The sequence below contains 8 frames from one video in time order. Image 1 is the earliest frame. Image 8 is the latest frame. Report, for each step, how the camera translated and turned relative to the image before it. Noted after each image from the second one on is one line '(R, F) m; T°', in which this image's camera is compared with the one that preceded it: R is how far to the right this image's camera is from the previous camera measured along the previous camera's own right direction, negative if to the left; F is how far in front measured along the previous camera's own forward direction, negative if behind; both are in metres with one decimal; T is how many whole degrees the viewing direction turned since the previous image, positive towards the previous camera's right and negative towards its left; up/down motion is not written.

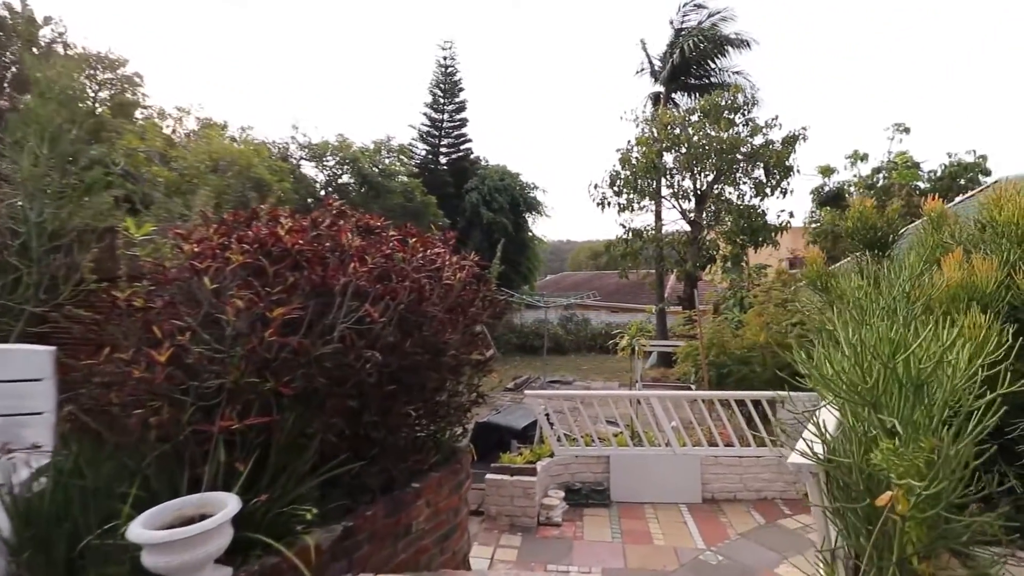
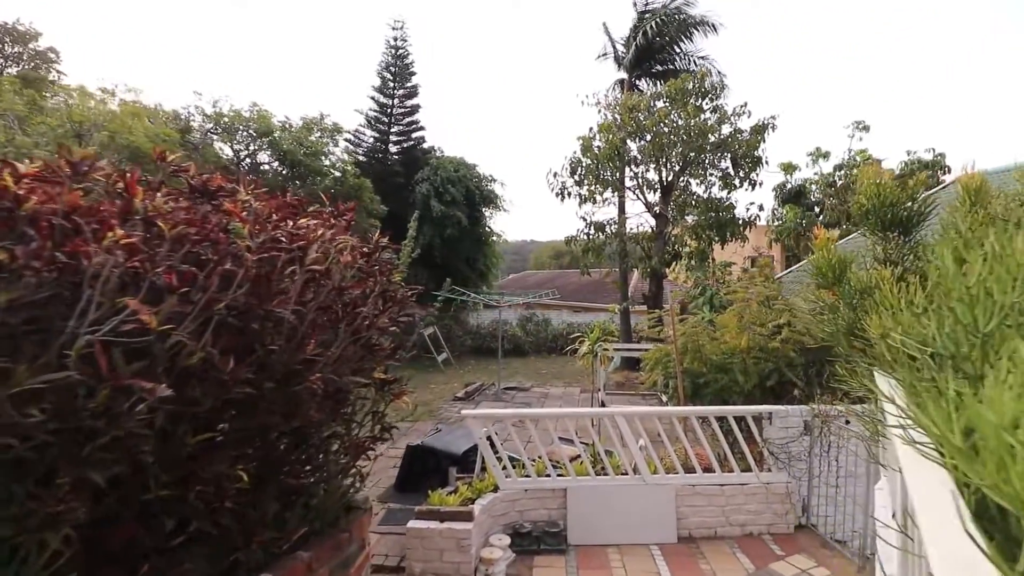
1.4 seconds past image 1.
(+0.2, +0.9) m; +4°
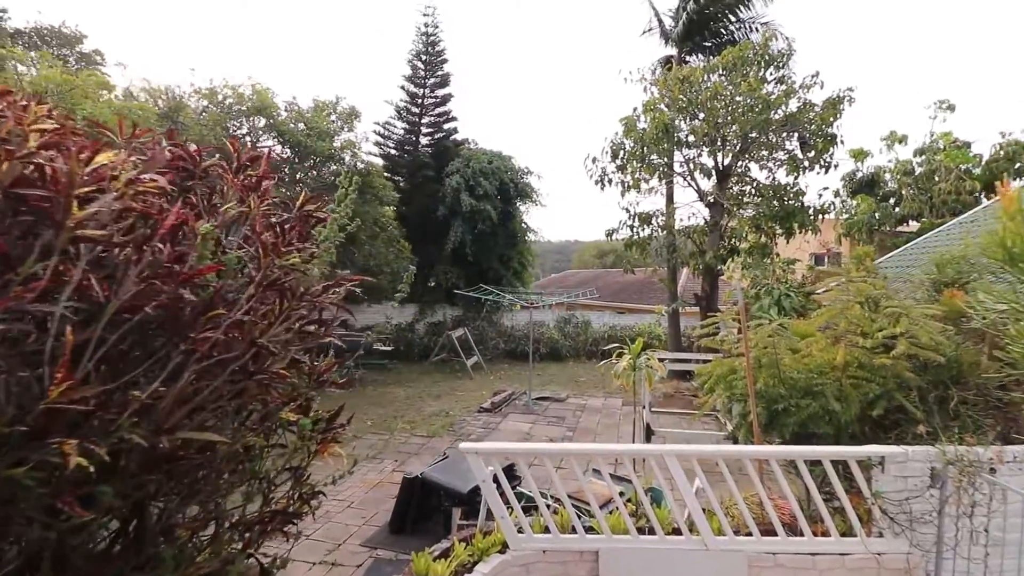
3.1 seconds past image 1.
(+0.2, +0.9) m; -5°
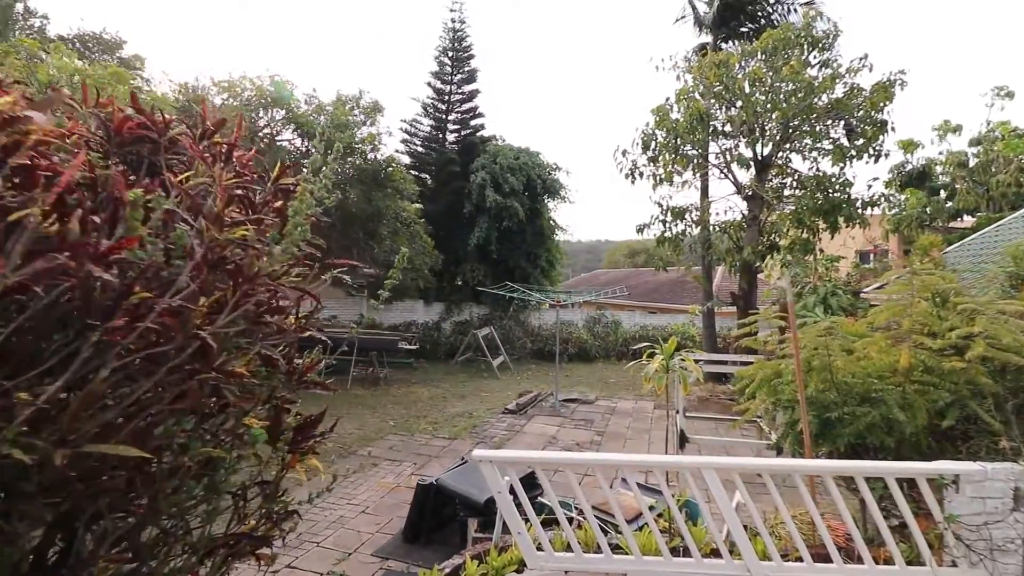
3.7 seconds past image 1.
(+0.1, +0.3) m; -3°
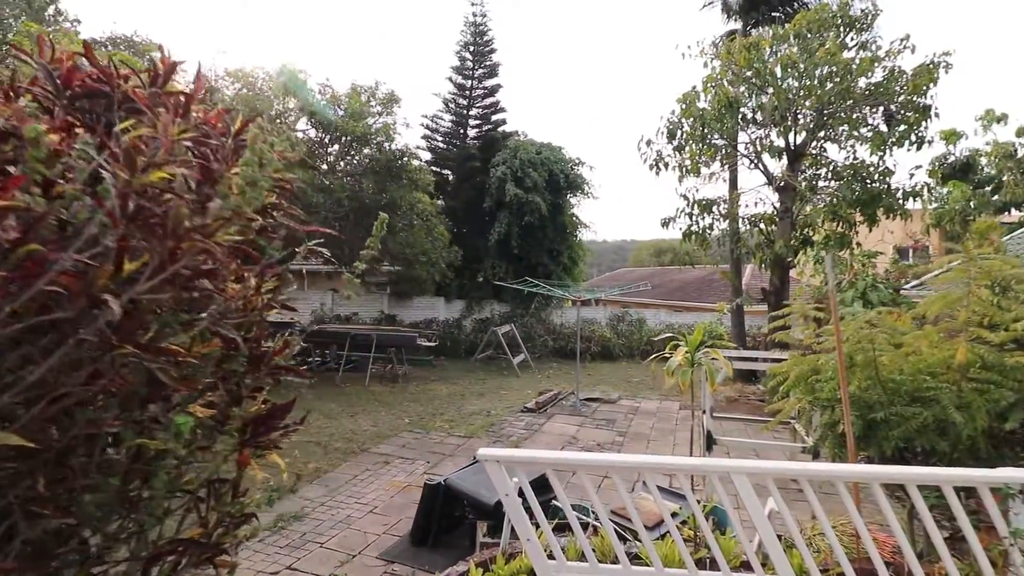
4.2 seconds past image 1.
(+0.1, +0.2) m; -3°
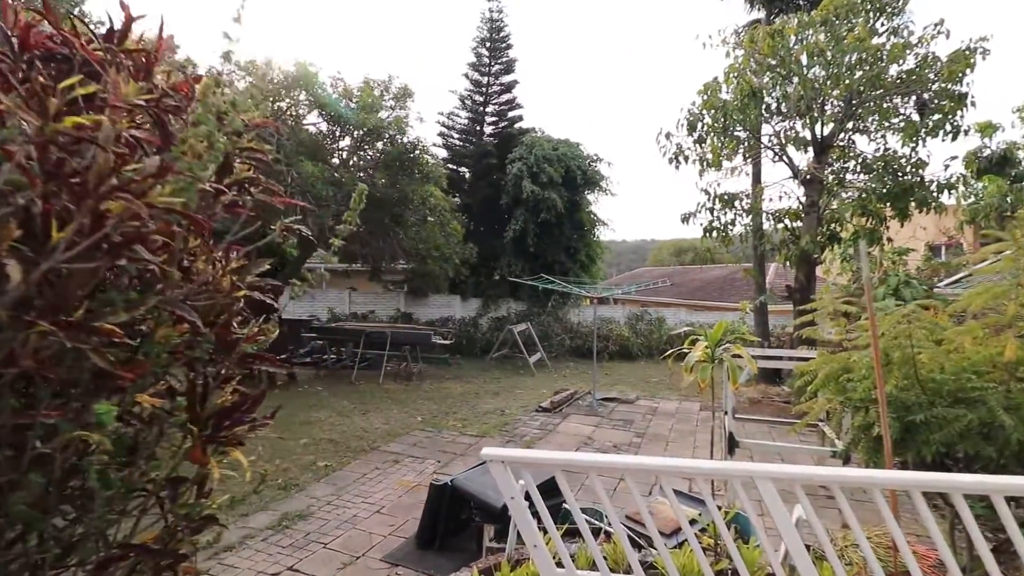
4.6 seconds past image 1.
(+0.1, +0.1) m; -2°
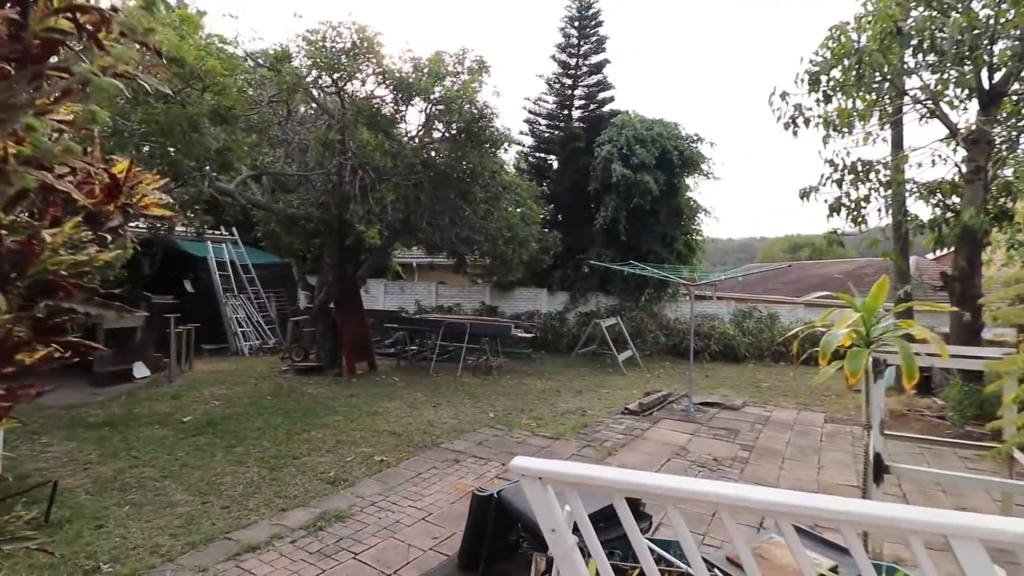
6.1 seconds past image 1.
(+0.2, +0.6) m; -10°
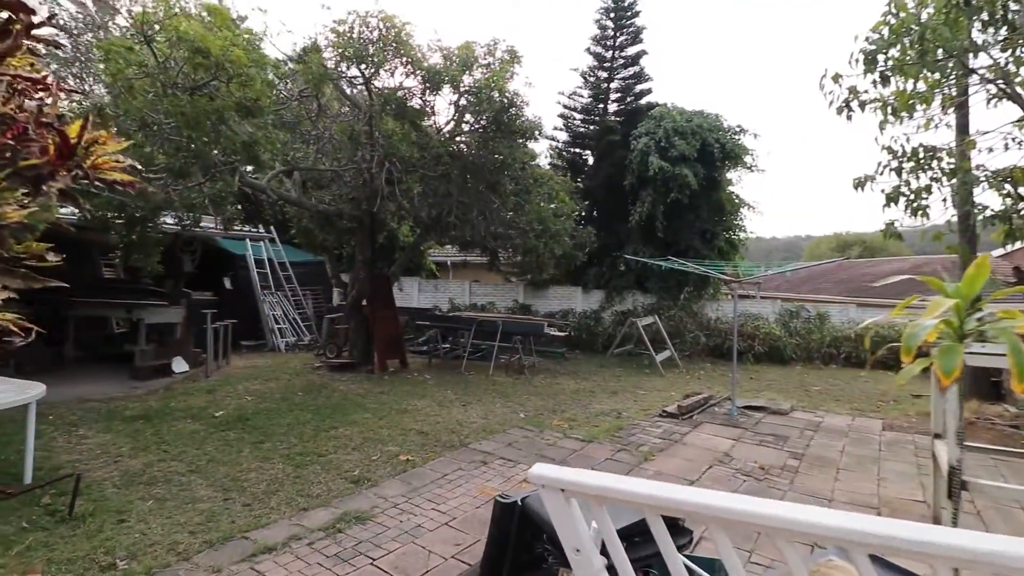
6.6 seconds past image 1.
(0.0, +0.2) m; -4°
